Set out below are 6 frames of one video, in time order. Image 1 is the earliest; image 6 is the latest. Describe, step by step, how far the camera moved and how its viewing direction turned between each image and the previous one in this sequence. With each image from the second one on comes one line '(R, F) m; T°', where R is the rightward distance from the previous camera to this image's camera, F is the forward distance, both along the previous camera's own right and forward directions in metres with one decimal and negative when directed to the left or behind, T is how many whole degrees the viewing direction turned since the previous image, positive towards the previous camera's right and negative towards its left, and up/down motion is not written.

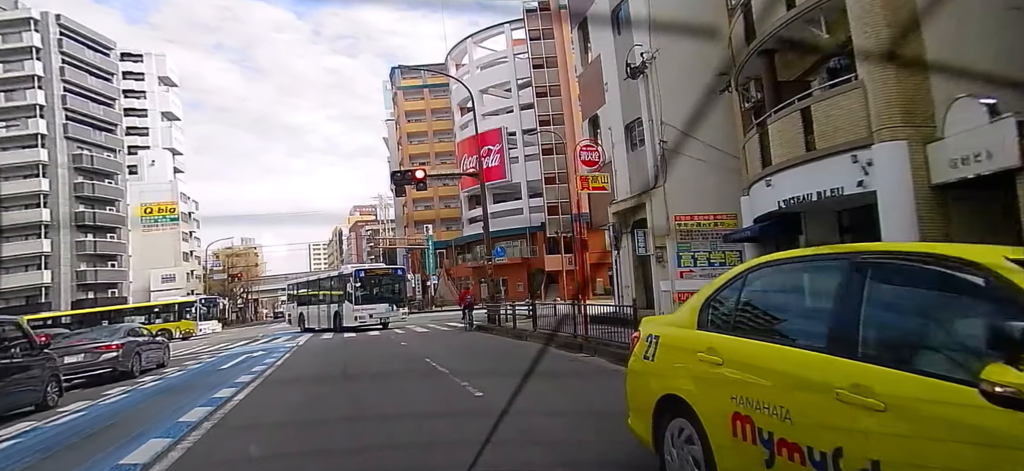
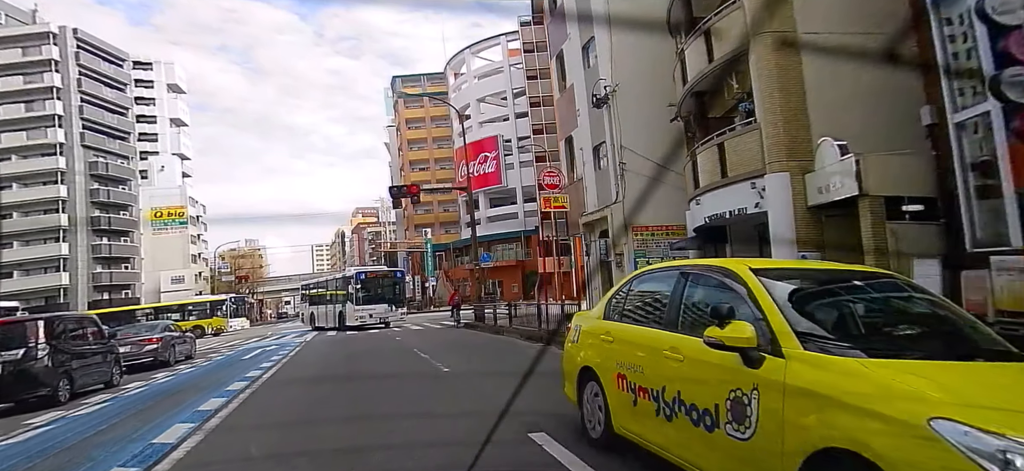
(+0.6, -2.4) m; 0°
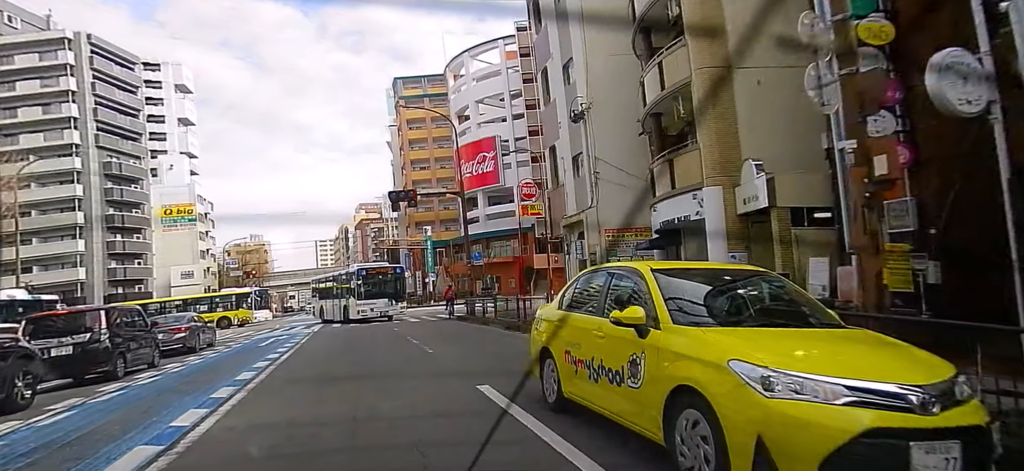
(+0.6, -2.2) m; 0°
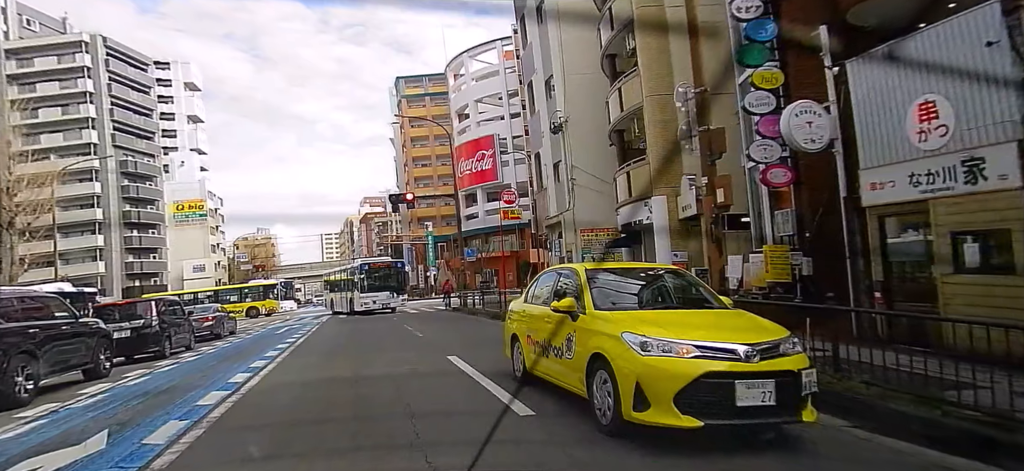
(+0.7, -2.6) m; 0°
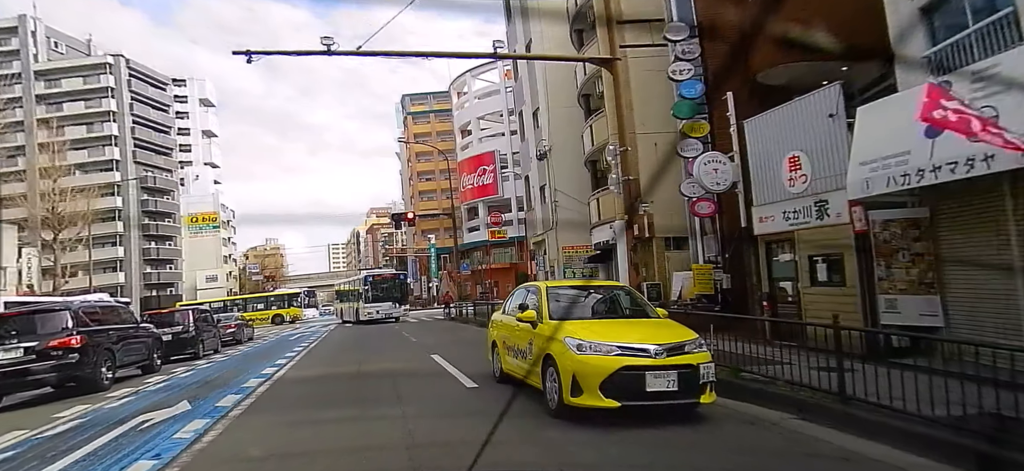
(+0.8, -2.6) m; -1°
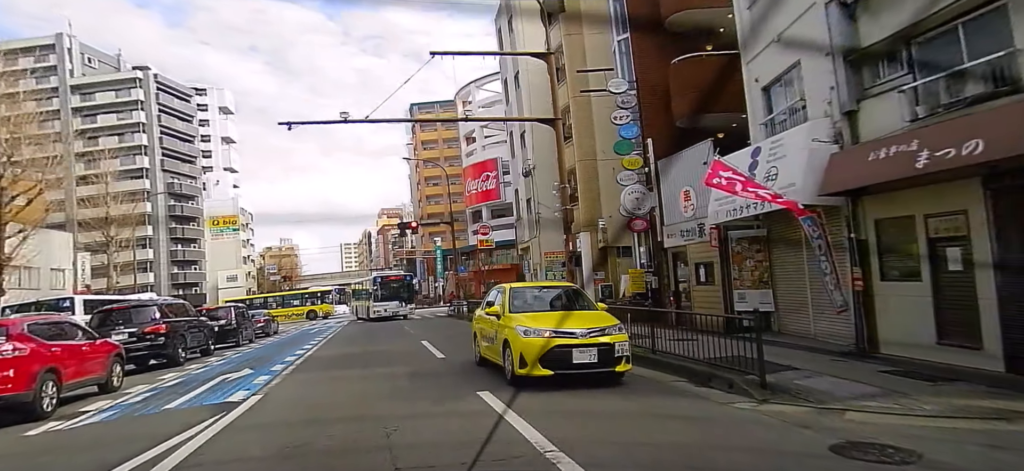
(+1.2, -3.8) m; -1°
